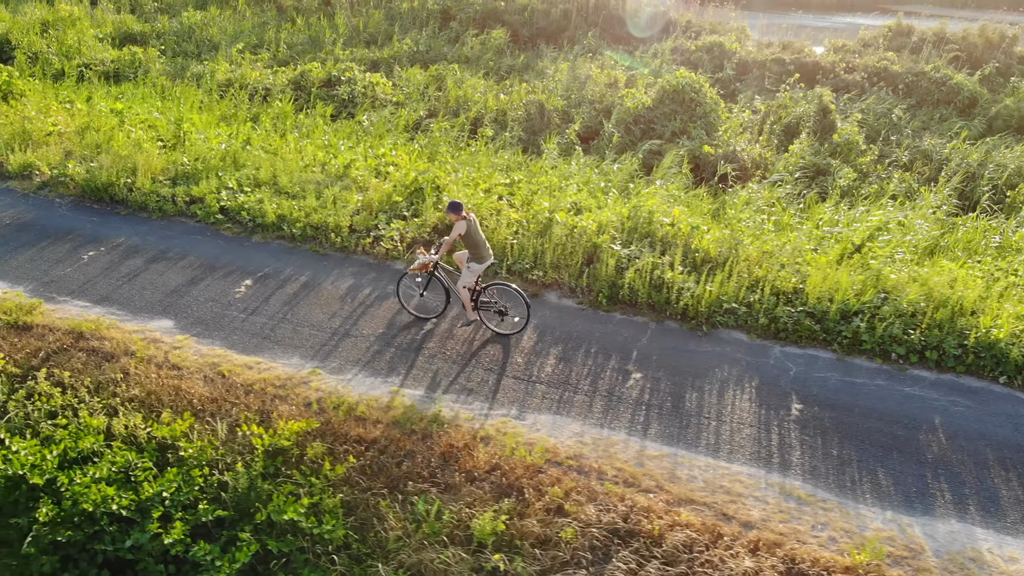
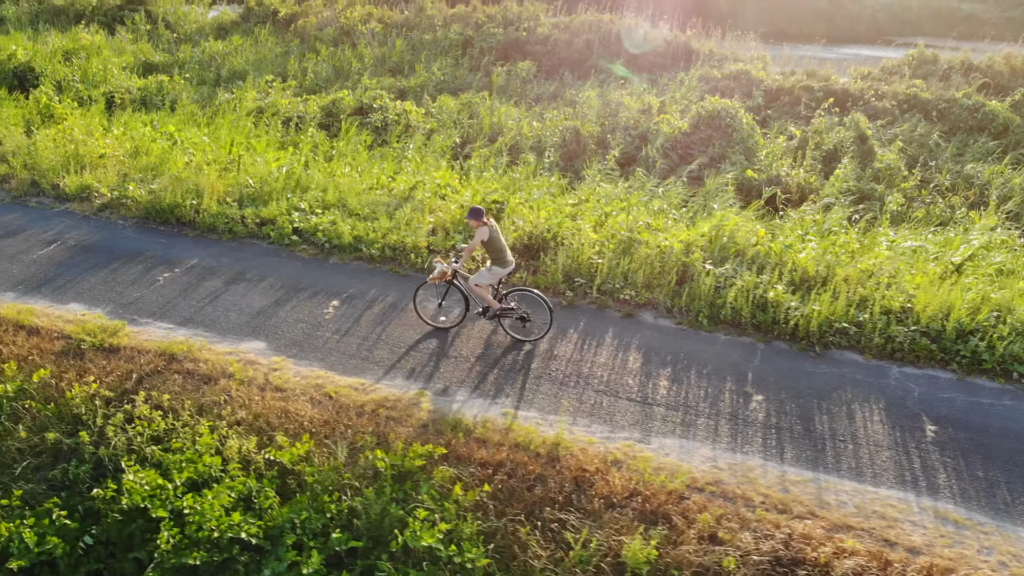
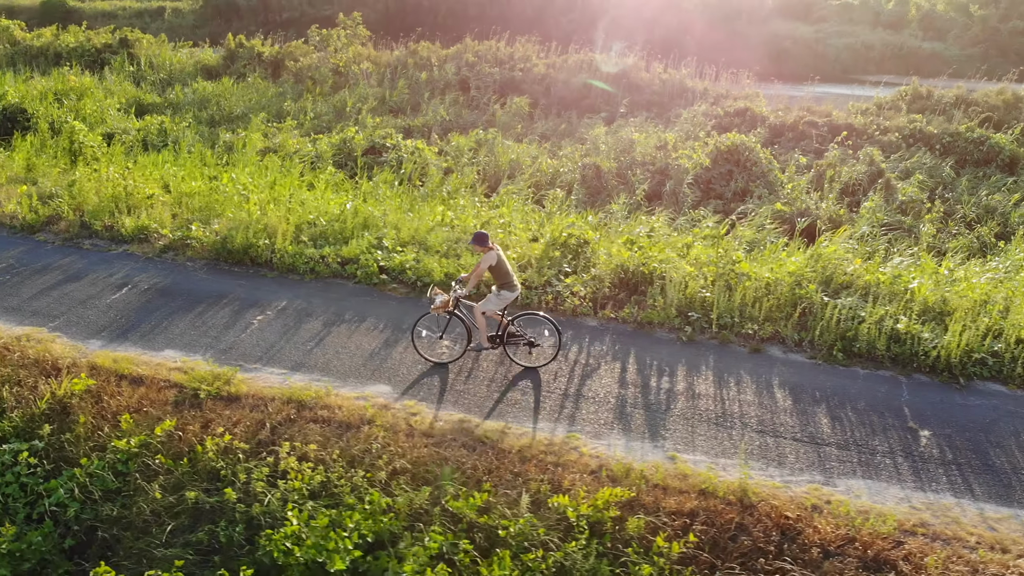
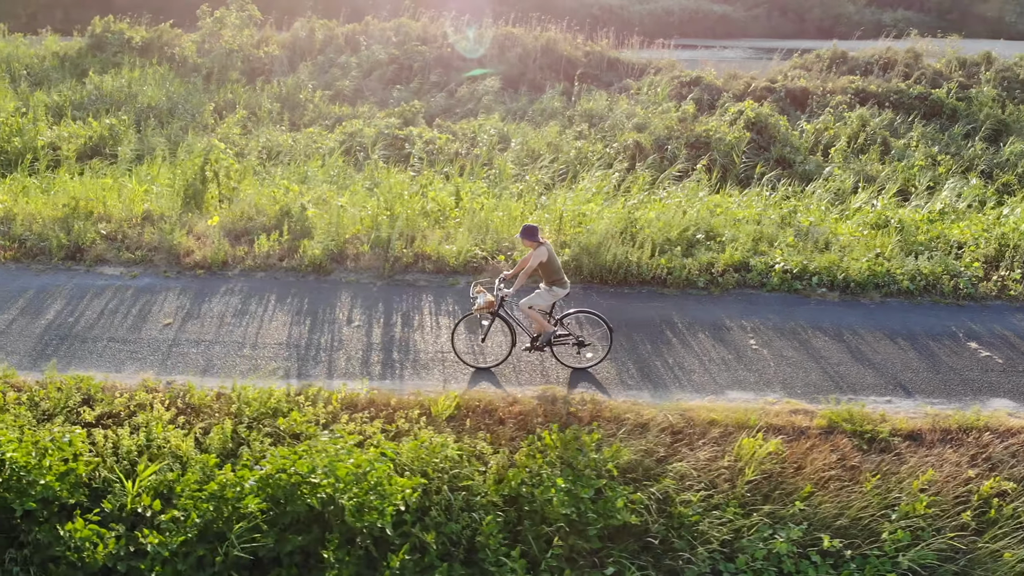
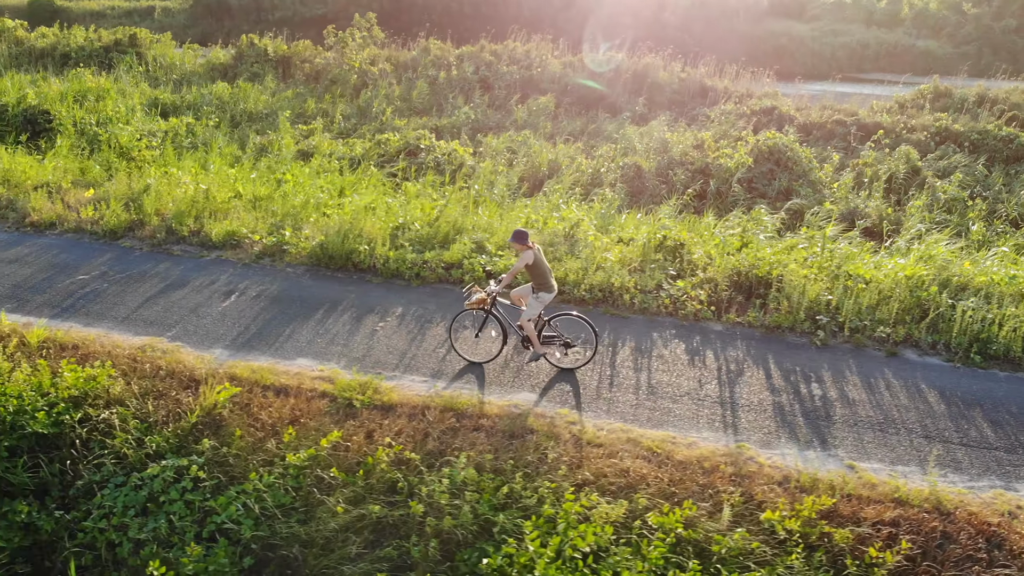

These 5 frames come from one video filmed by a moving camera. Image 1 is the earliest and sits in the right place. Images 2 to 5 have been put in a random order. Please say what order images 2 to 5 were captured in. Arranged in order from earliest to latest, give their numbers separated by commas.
2, 3, 5, 4
